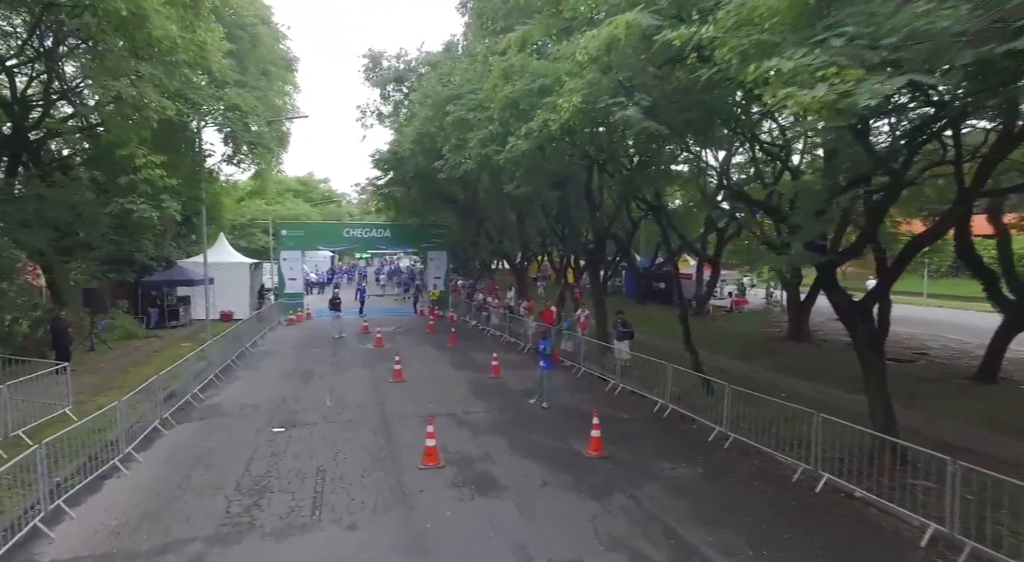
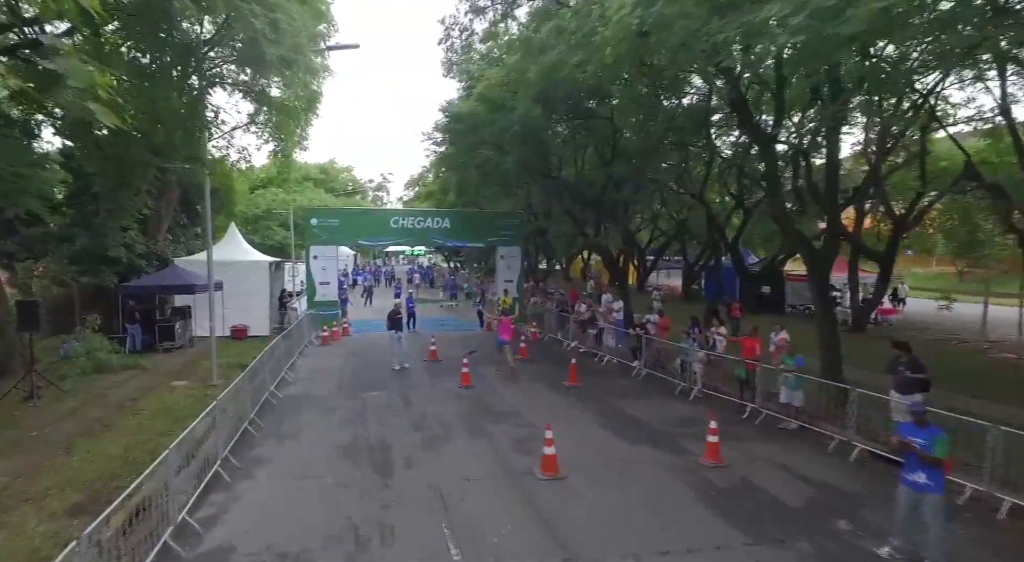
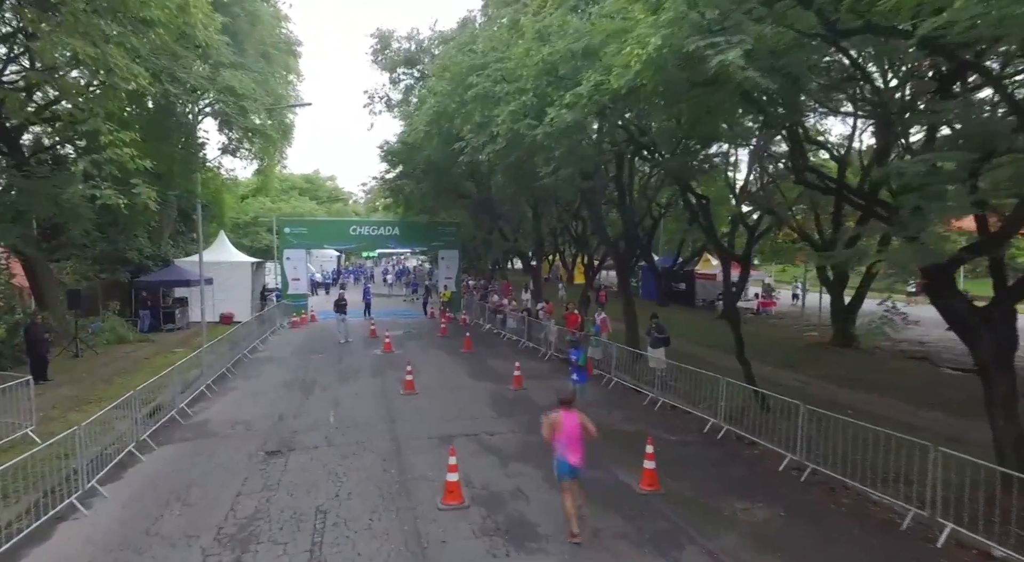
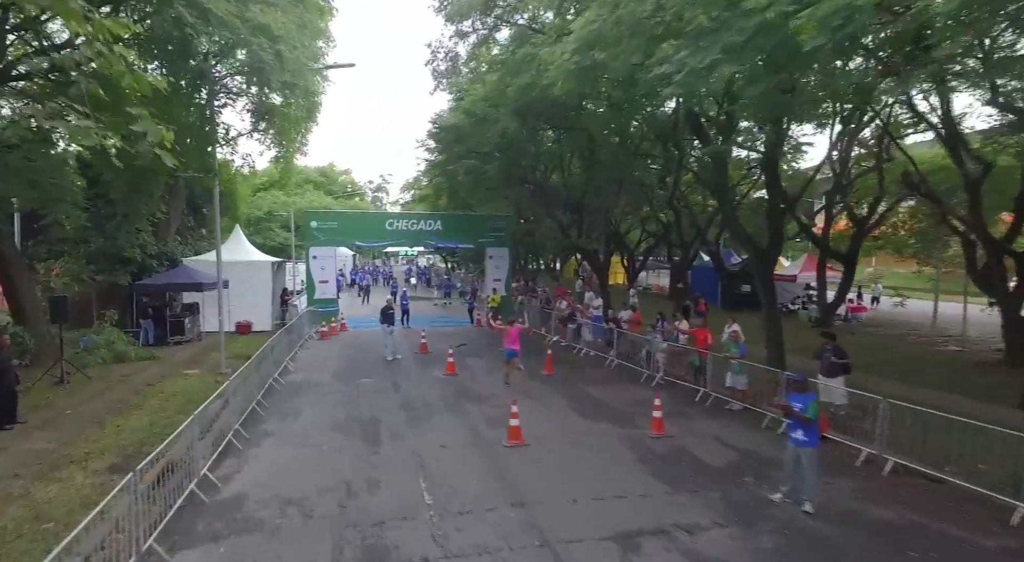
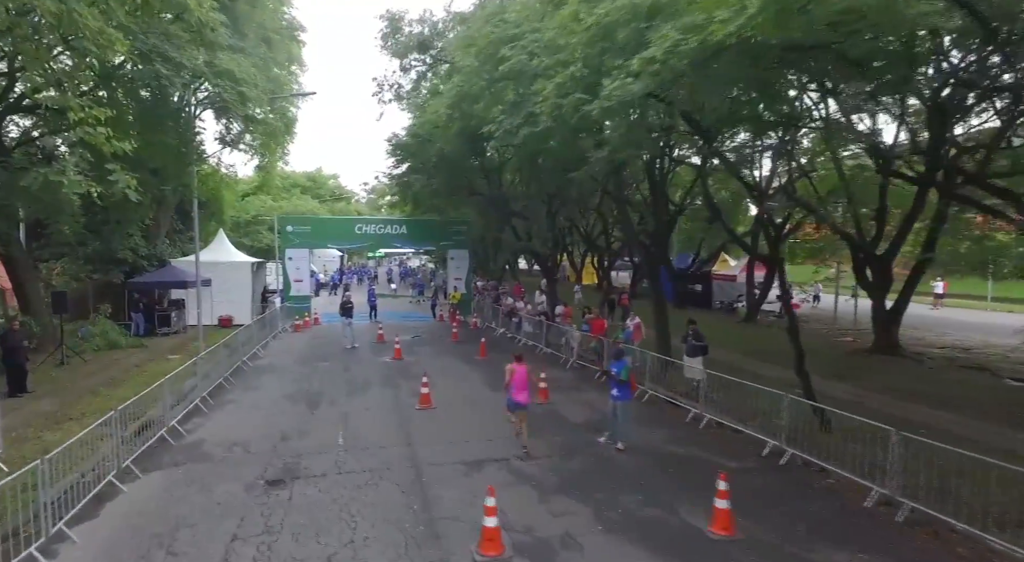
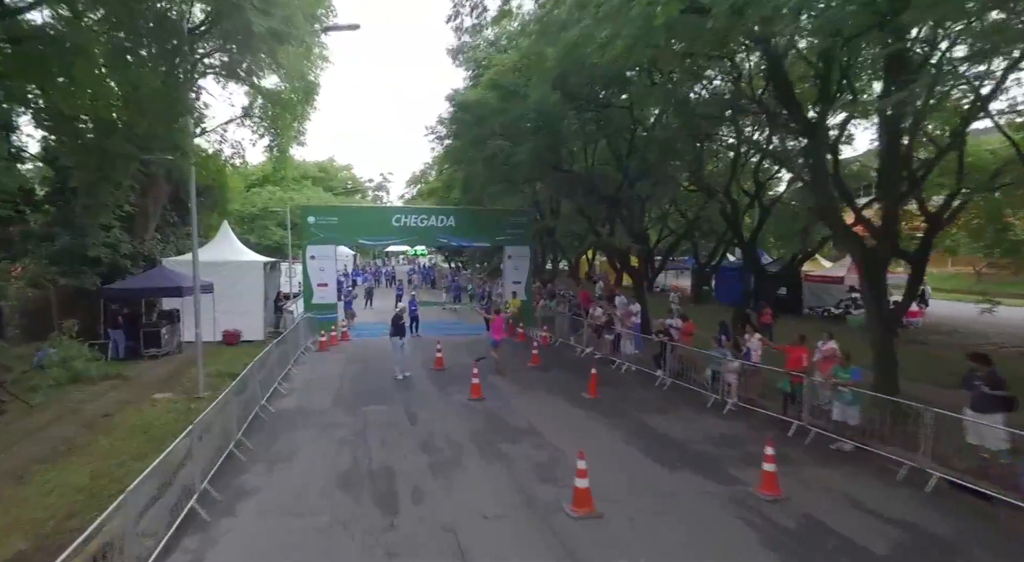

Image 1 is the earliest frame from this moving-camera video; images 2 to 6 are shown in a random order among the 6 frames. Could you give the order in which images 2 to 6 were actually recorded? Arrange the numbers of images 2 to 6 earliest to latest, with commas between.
3, 5, 4, 2, 6
